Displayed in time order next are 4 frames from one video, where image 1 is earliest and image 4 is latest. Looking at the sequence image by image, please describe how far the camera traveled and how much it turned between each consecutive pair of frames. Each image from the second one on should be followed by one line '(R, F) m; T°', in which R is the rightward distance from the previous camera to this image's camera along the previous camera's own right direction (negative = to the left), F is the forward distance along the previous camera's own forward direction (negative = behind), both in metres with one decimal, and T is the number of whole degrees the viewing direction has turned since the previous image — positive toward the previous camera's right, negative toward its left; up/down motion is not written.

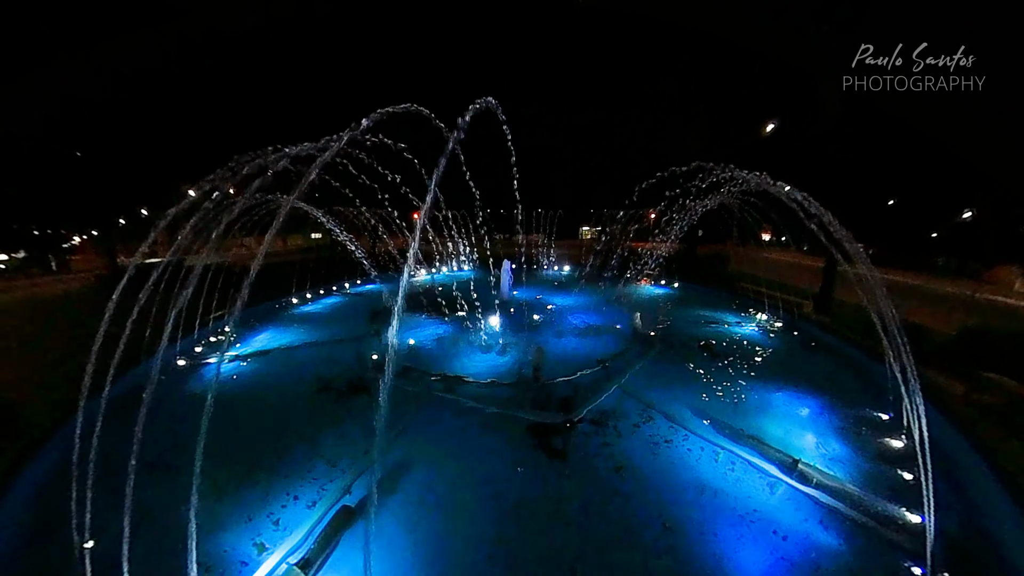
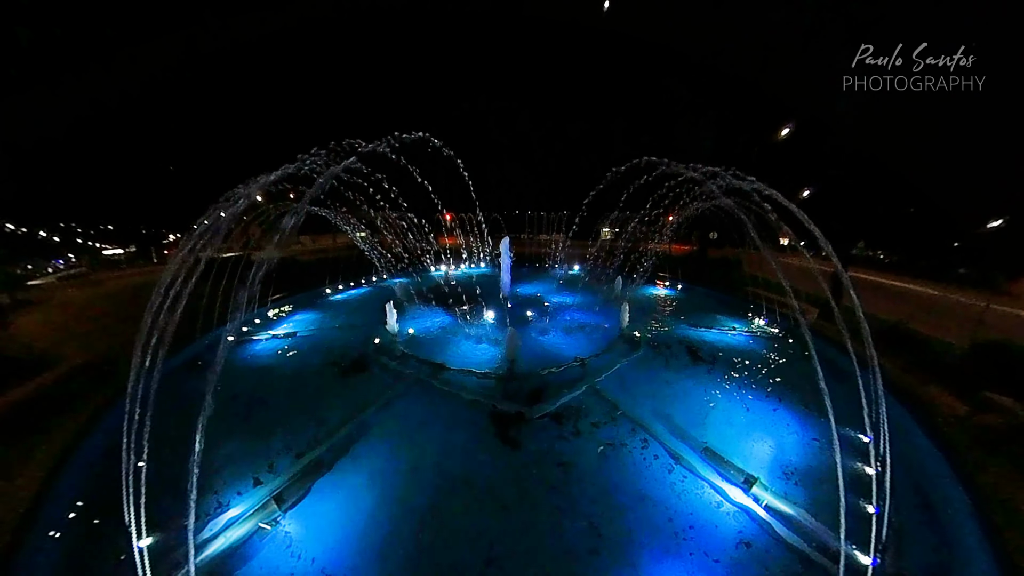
(+2.1, -0.8) m; -10°
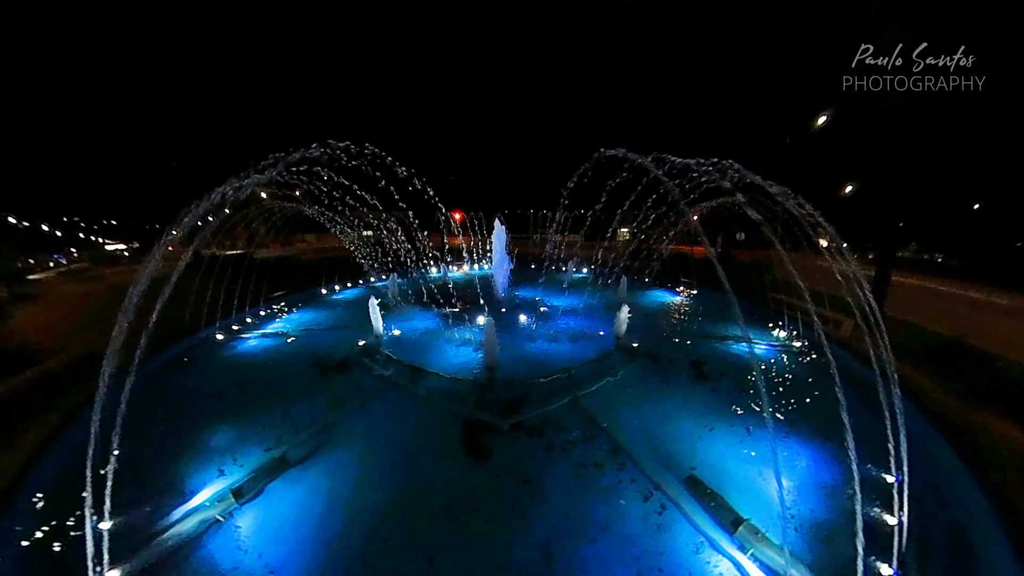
(+1.4, +0.8) m; -6°
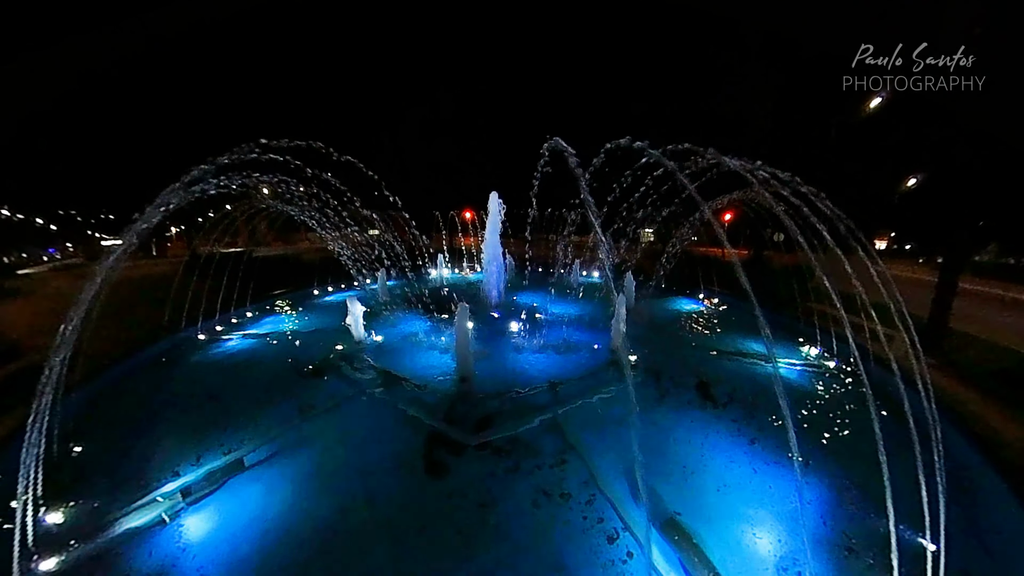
(+1.3, +1.1) m; -6°
